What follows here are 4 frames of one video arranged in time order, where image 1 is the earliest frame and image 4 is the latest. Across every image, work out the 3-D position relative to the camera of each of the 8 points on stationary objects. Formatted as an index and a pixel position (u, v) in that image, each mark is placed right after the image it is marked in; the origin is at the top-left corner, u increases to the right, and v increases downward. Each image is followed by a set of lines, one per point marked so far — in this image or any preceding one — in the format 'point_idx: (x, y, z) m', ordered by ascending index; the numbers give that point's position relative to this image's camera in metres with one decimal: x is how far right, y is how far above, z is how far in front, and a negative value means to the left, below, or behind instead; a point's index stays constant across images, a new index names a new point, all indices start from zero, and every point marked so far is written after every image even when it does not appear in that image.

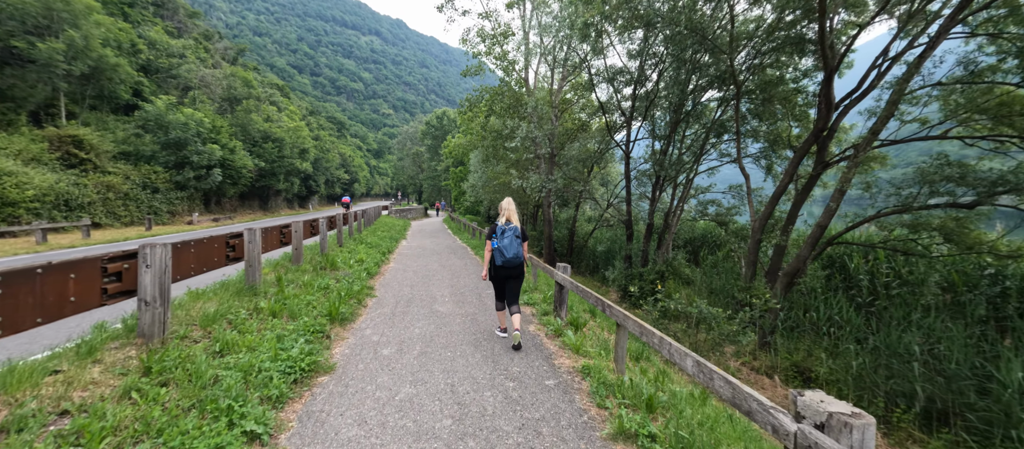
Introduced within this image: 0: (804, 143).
0: (+5.4, +1.5, +7.1) m
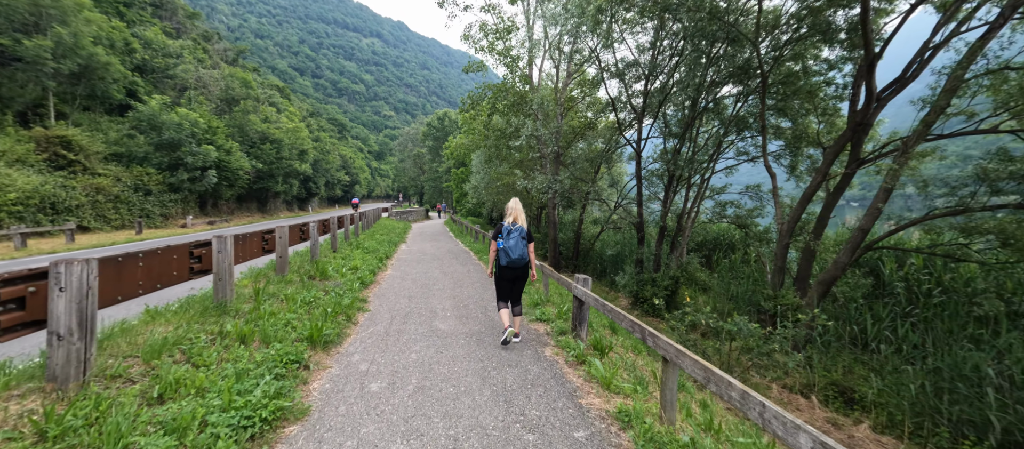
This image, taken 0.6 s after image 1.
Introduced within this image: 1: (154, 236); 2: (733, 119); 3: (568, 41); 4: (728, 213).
0: (+5.5, +1.4, +6.5) m
1: (-14.1, -0.5, +15.0) m
2: (+5.3, +2.5, +9.3) m
3: (+1.7, +5.6, +11.6) m
4: (+5.5, +0.3, +9.8) m
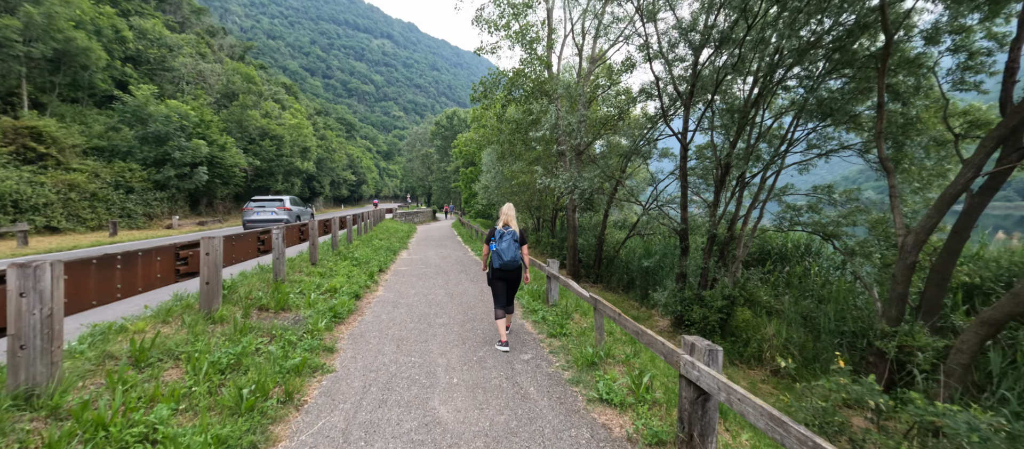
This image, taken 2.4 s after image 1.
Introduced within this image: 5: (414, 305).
0: (+5.9, +1.3, +4.6) m
1: (-13.5, -0.5, +13.5) m
2: (+5.8, +2.4, +7.5) m
3: (+2.2, +5.4, +9.9) m
4: (+6.0, +0.1, +7.9) m
5: (-1.3, -1.1, +5.2) m
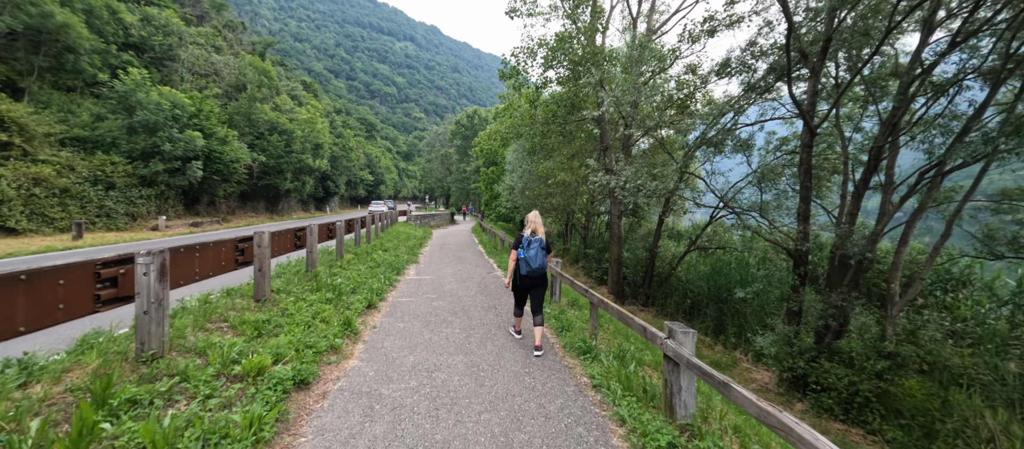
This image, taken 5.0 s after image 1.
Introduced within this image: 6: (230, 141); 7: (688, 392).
0: (+6.5, +1.0, +1.8) m
1: (-12.5, -0.5, +11.6) m
2: (+6.5, +2.1, +4.7) m
3: (+3.2, +5.2, +7.3) m
4: (+6.7, -0.2, +5.1) m
5: (-0.7, -1.3, +2.7) m
6: (-14.0, +4.2, +19.0) m
7: (+1.1, -1.1, +2.5) m
